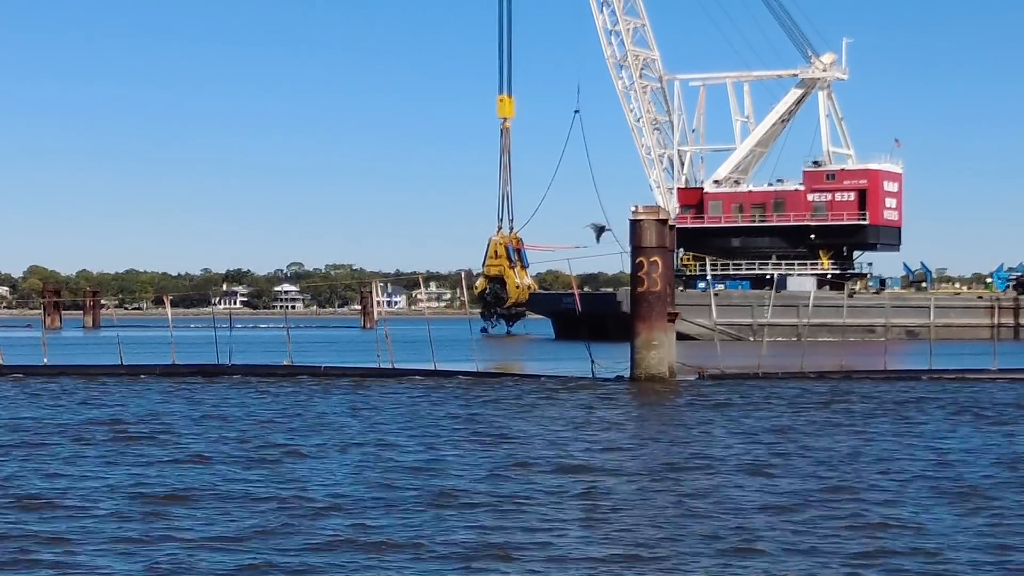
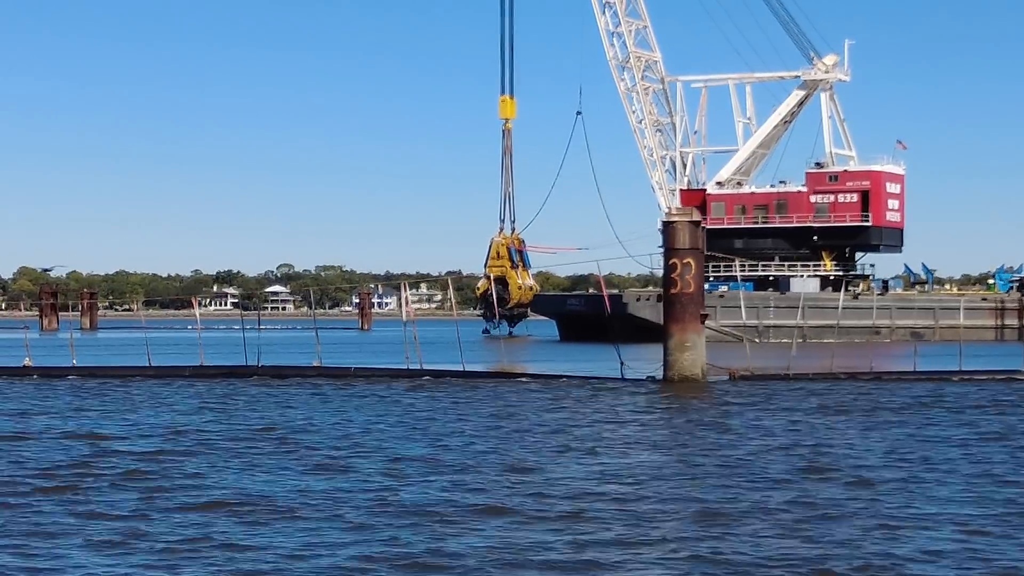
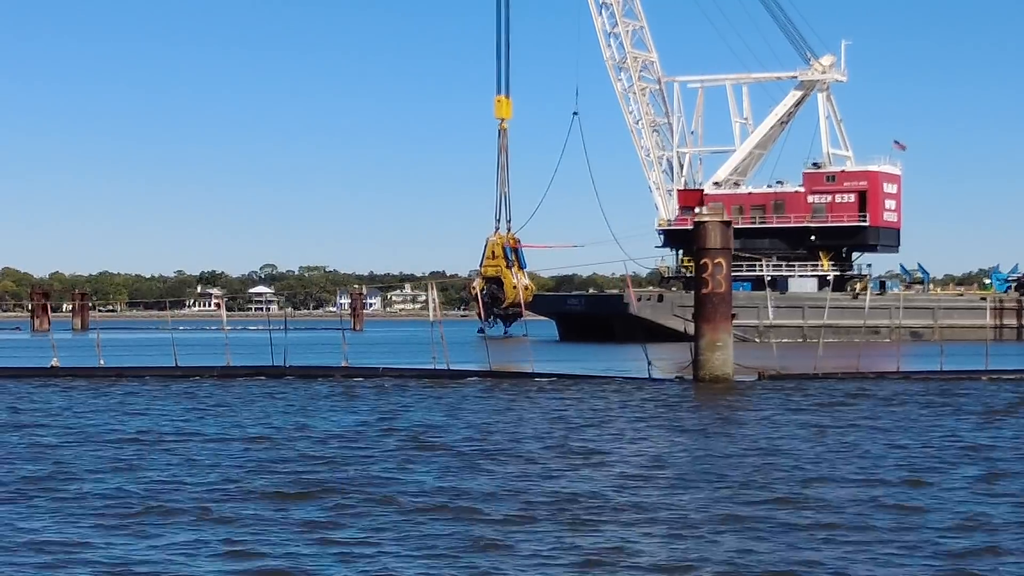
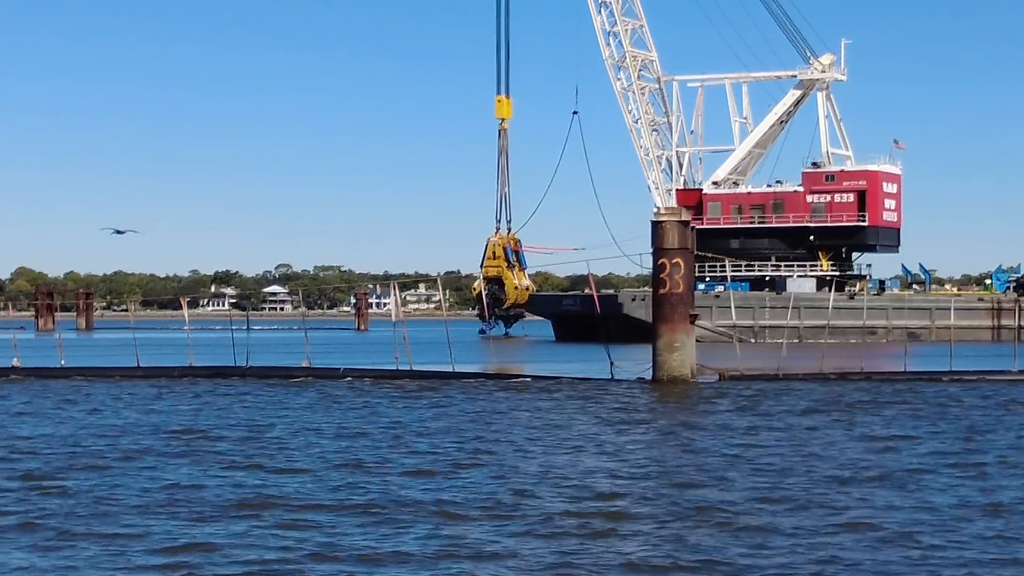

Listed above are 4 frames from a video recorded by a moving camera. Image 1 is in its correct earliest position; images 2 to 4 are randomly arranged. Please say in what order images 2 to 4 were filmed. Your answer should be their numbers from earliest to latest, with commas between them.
4, 2, 3
